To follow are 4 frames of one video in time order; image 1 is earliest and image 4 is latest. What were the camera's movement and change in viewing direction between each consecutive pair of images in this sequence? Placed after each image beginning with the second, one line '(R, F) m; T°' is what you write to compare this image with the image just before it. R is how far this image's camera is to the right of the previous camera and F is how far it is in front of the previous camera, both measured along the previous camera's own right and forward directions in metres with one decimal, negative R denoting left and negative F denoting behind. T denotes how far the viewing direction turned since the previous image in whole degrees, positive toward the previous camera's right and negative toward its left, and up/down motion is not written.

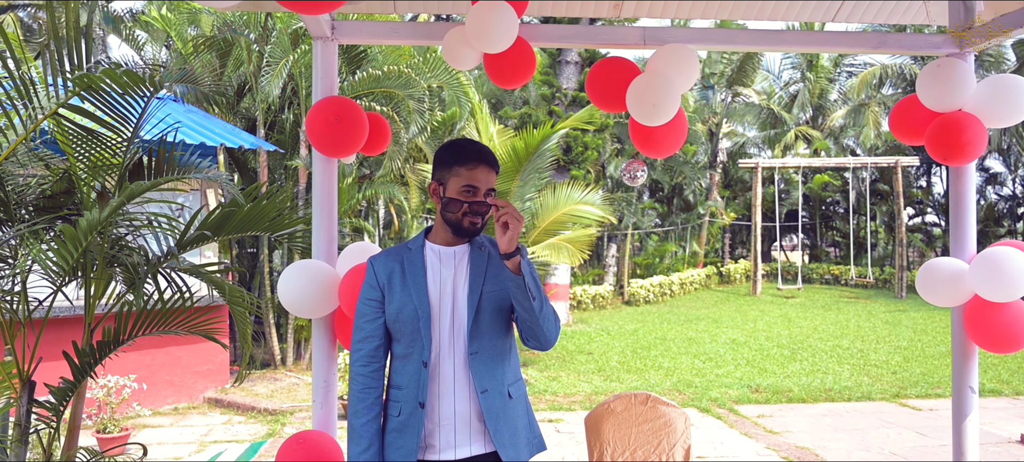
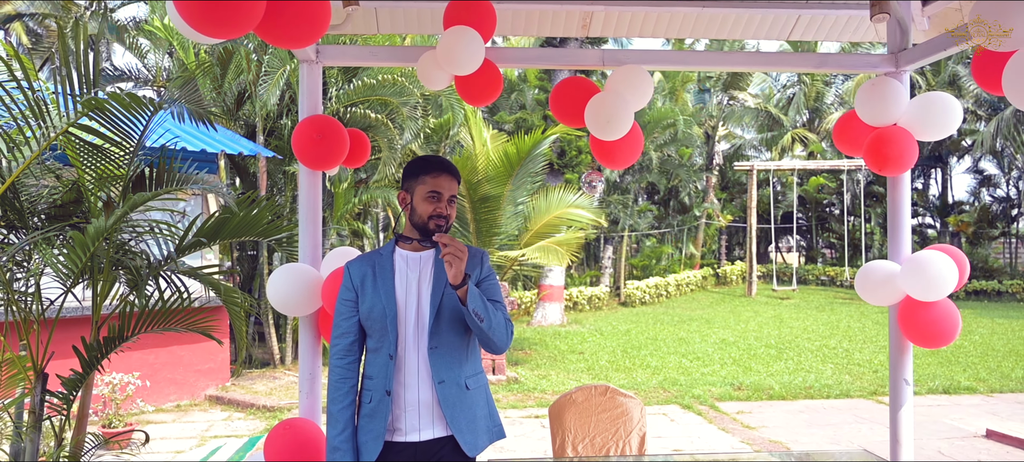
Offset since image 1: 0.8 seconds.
(+0.1, -0.3) m; 0°
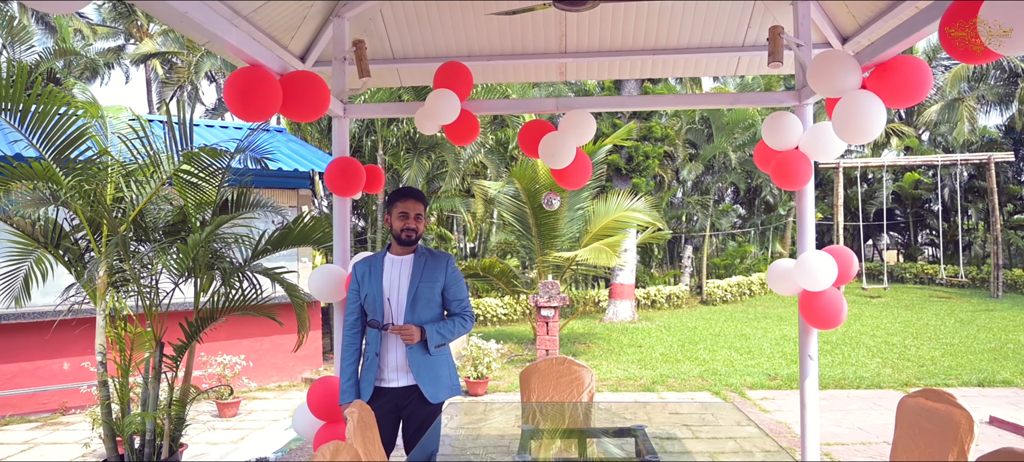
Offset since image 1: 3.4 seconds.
(+0.7, -0.9) m; -8°
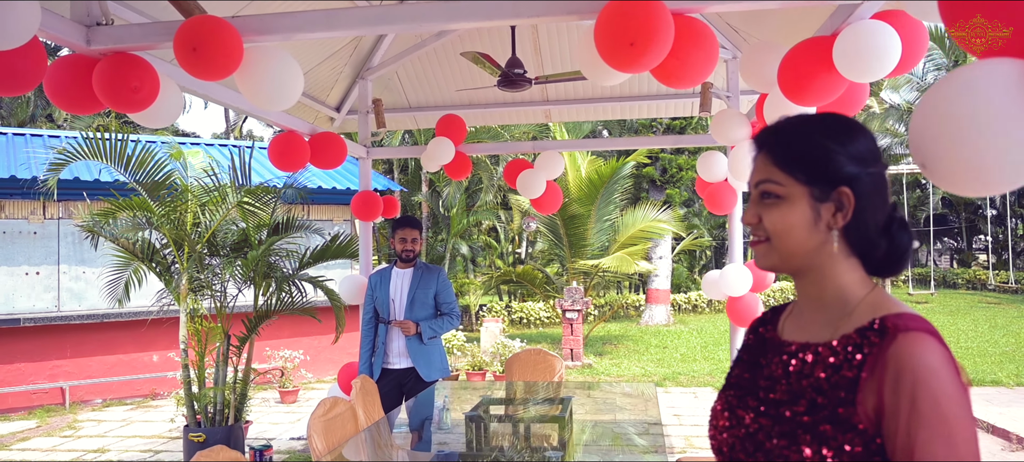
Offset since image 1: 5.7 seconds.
(+0.5, -1.0) m; -5°
